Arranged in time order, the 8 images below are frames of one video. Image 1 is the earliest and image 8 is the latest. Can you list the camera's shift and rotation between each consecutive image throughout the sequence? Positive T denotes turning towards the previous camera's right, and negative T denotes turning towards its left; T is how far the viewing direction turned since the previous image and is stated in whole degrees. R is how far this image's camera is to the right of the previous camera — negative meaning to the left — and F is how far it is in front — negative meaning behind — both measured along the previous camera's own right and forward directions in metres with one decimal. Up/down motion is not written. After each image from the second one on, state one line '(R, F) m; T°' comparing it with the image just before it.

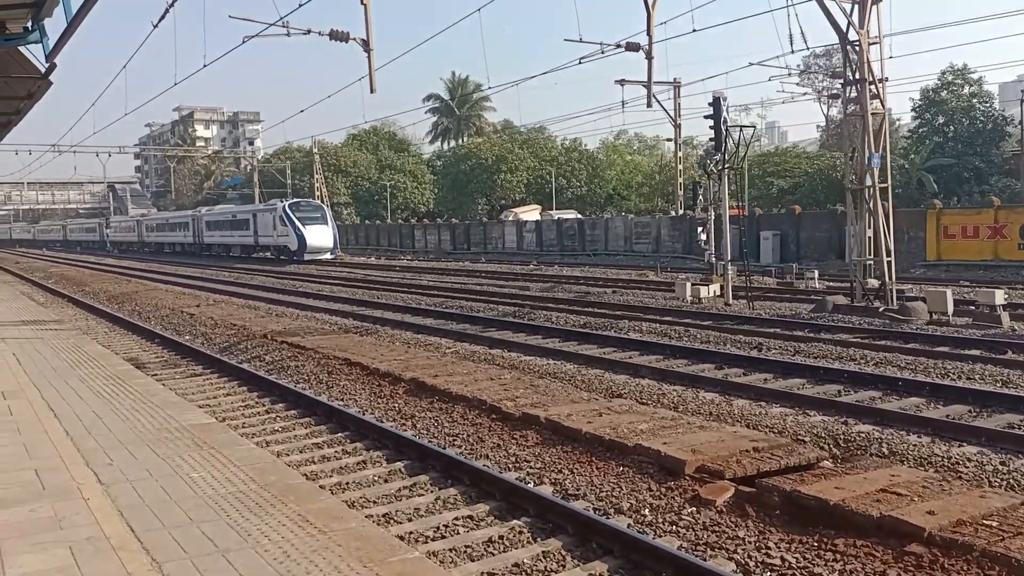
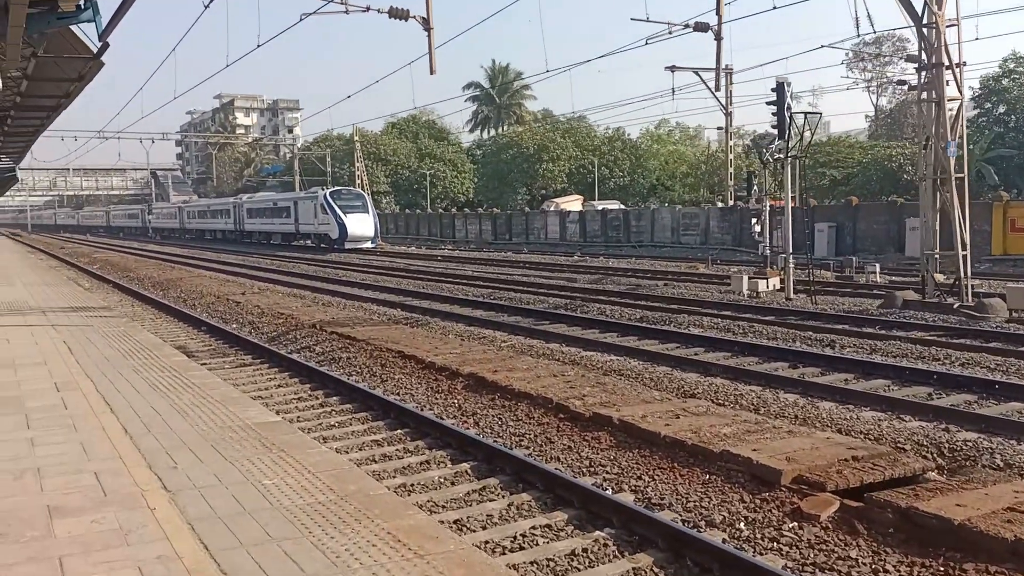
(-0.4, +0.5) m; -2°
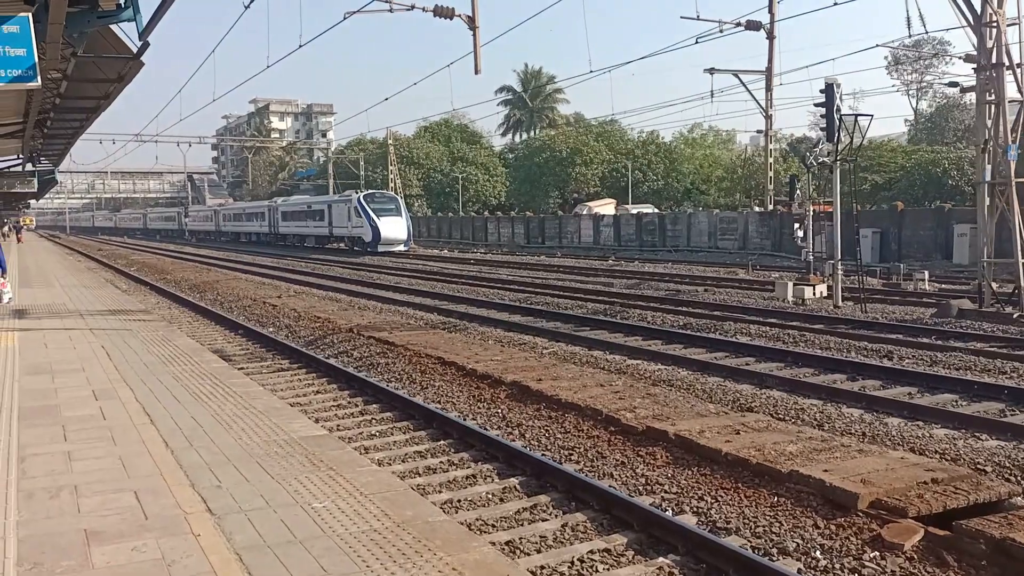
(-0.2, +0.3) m; -2°
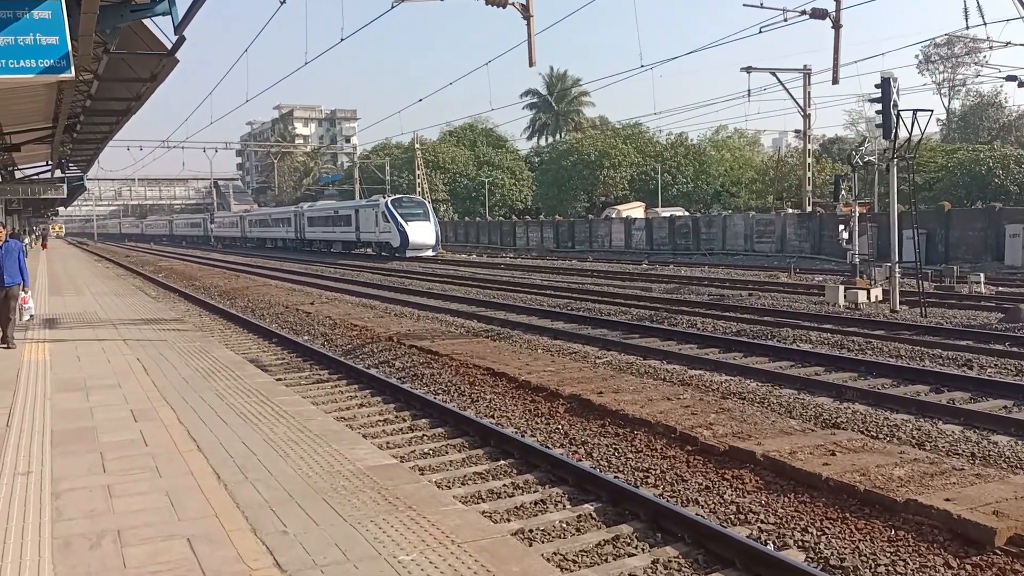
(-0.4, +0.6) m; -1°
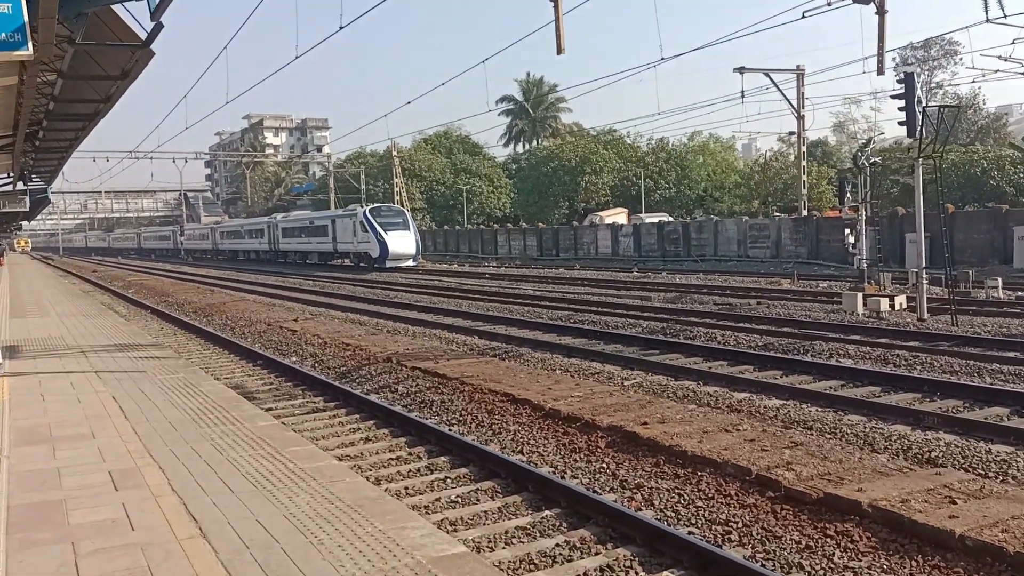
(-0.6, +1.1) m; +2°
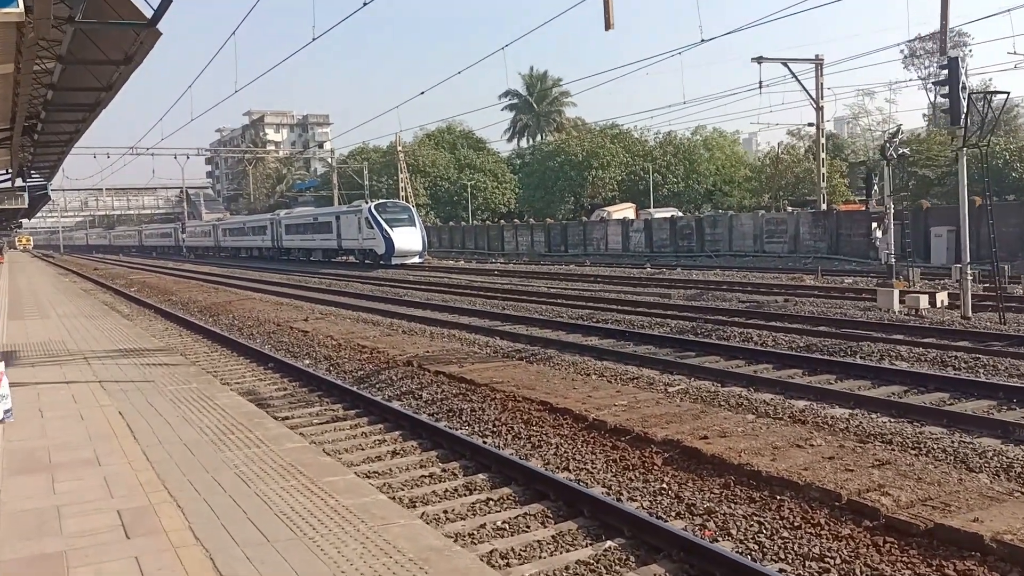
(-0.4, +0.8) m; 0°
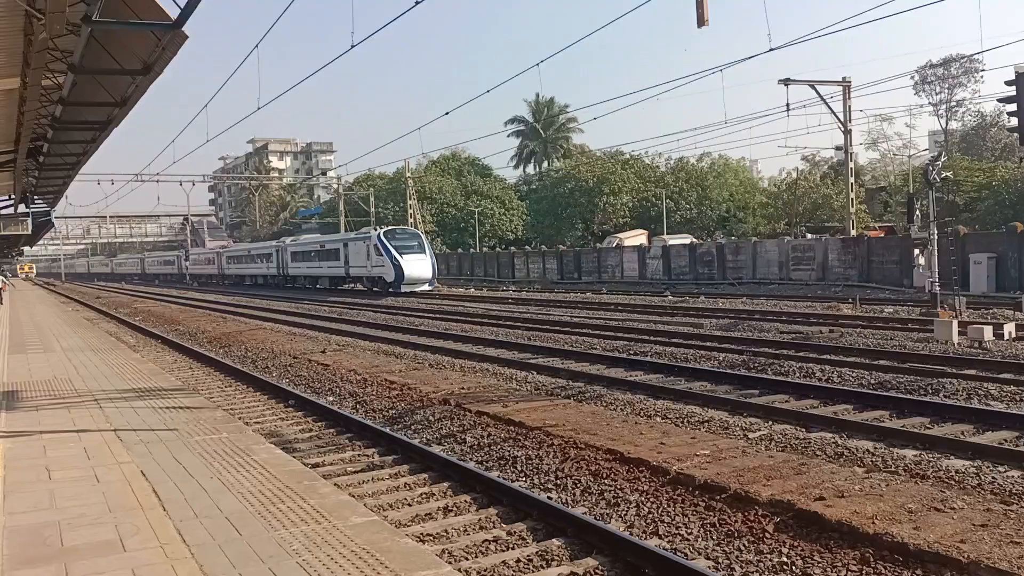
(-0.6, +1.0) m; 0°
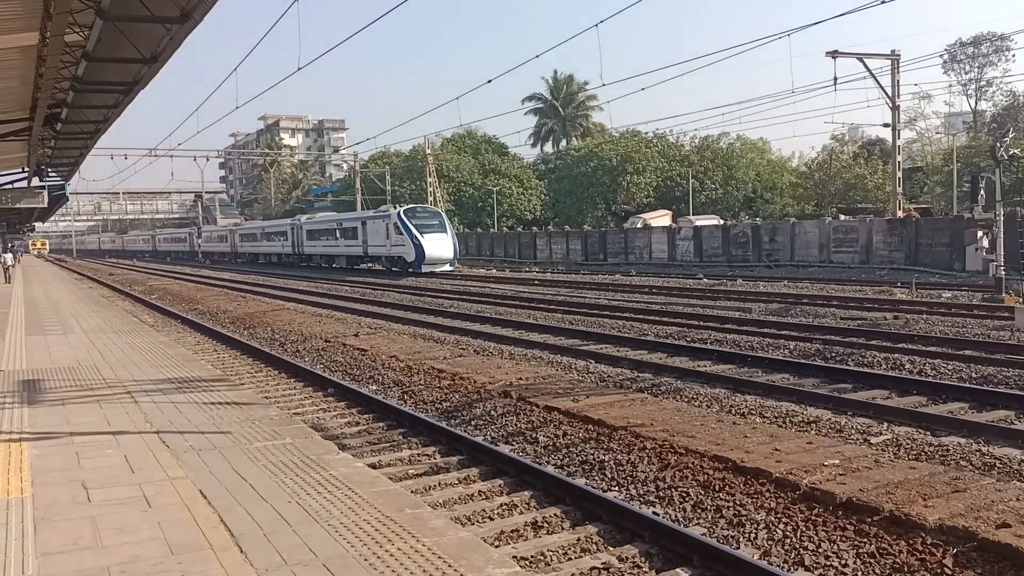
(-0.7, +1.1) m; -1°
